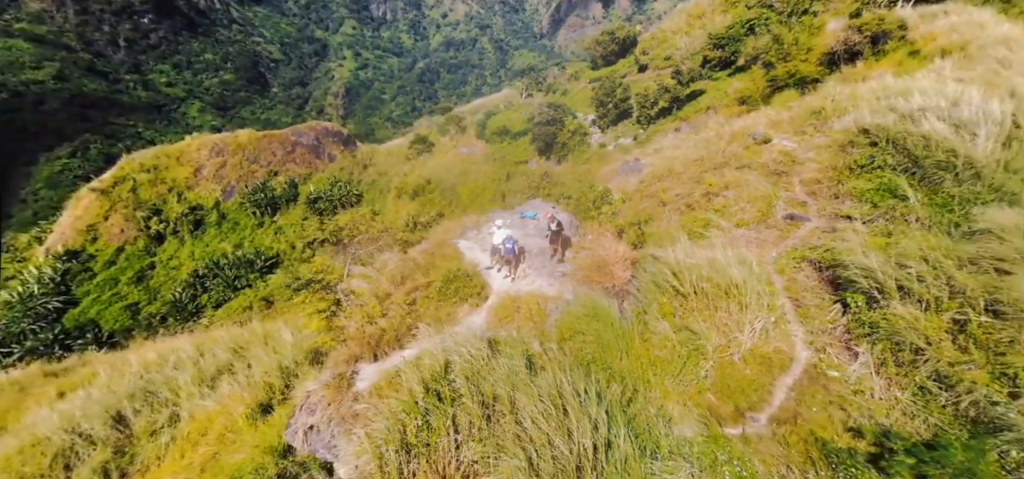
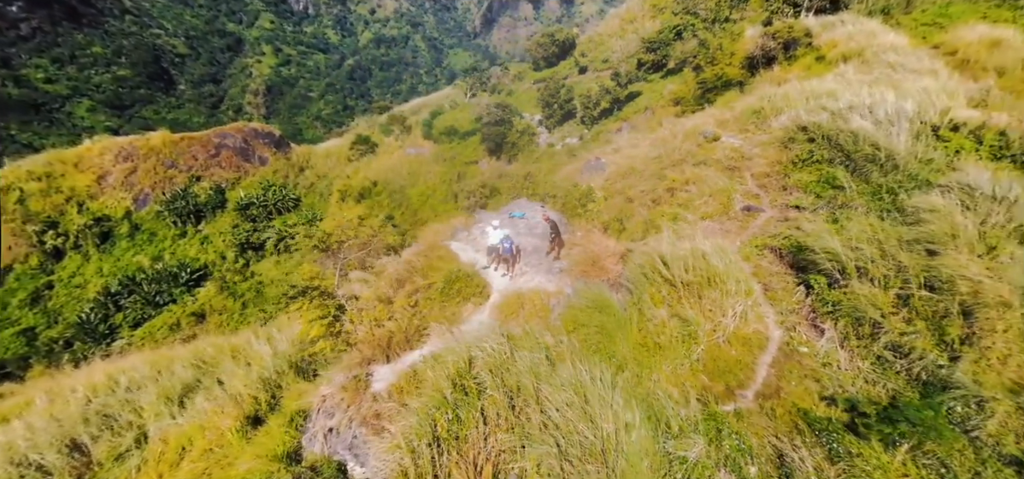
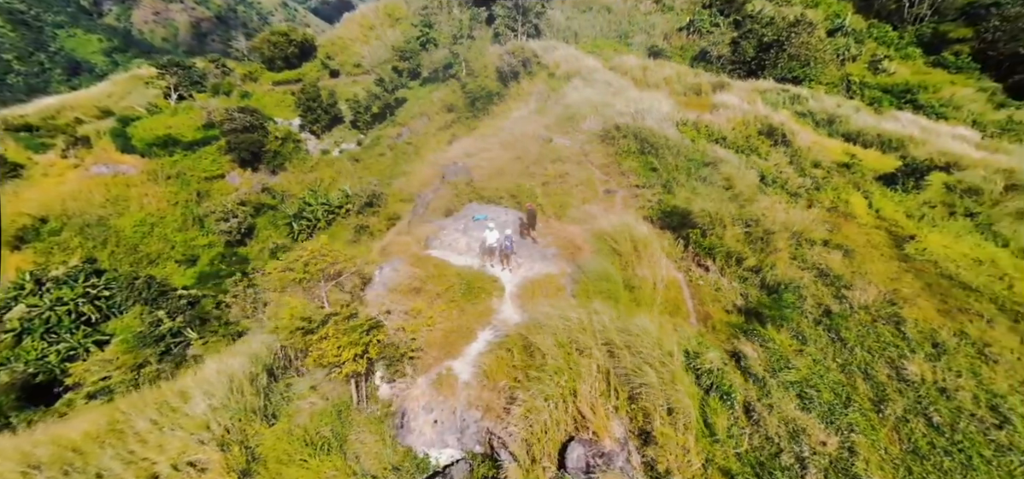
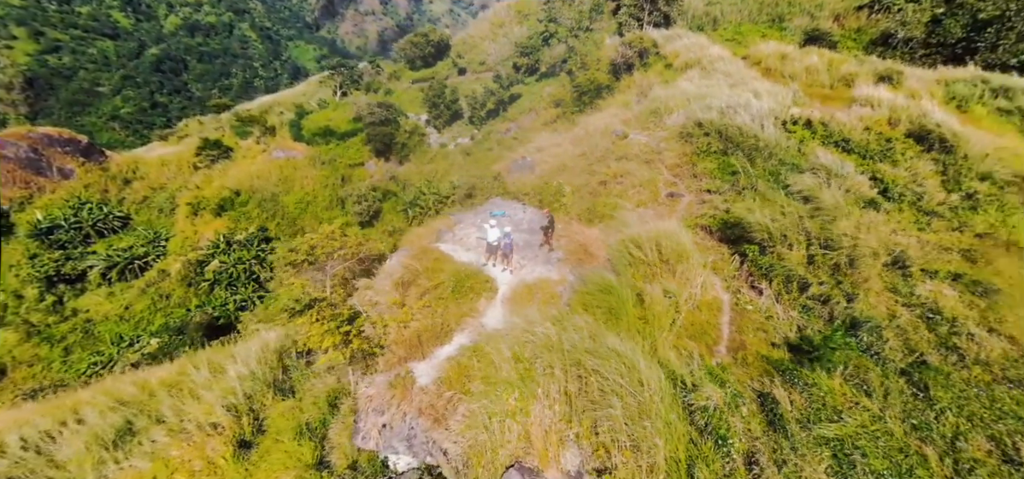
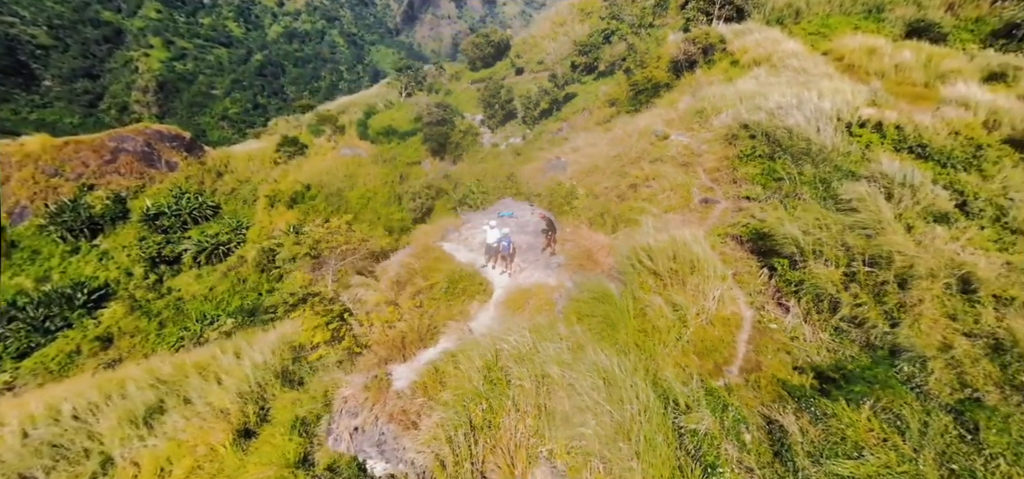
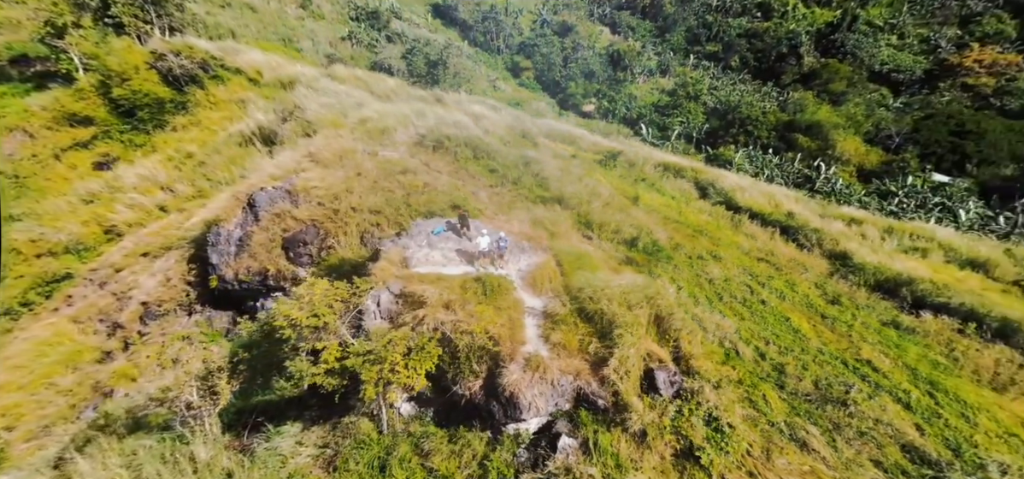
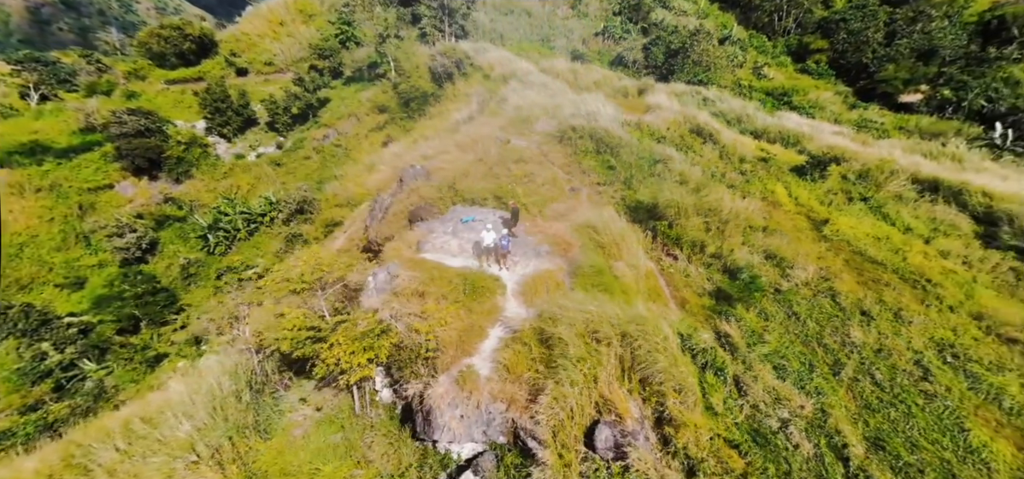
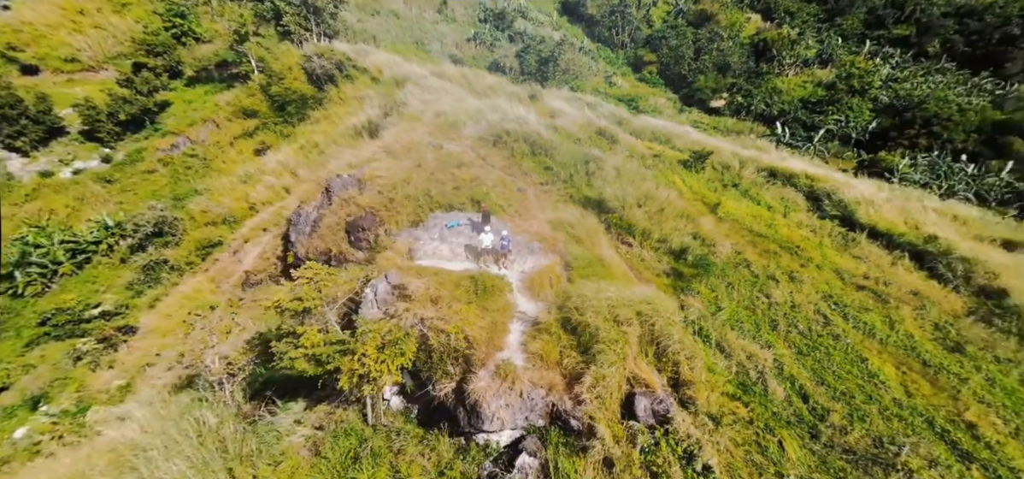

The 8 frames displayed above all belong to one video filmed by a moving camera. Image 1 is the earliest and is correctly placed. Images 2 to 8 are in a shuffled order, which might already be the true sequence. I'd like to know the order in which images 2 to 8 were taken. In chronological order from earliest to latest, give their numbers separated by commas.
2, 5, 4, 3, 7, 8, 6
